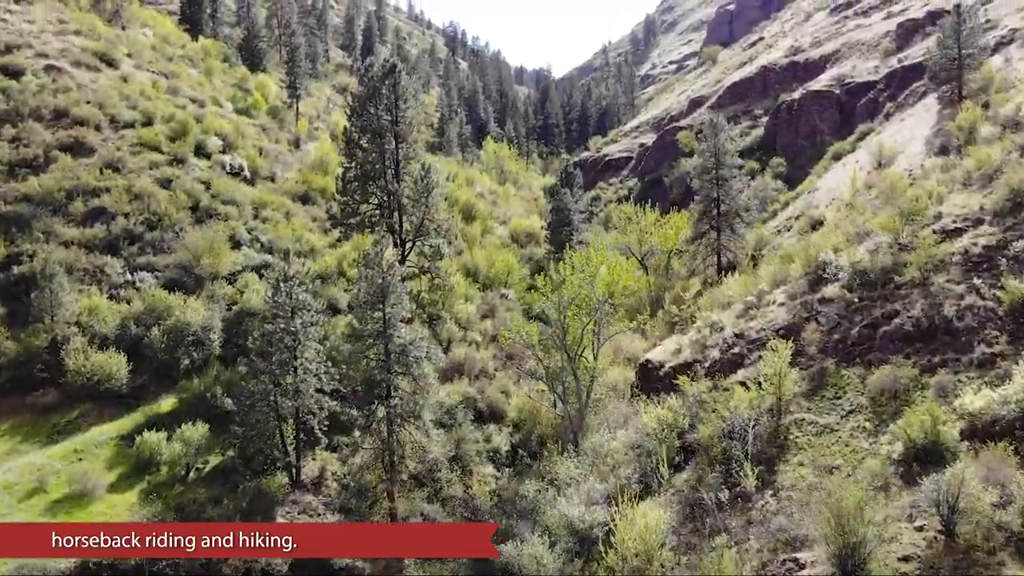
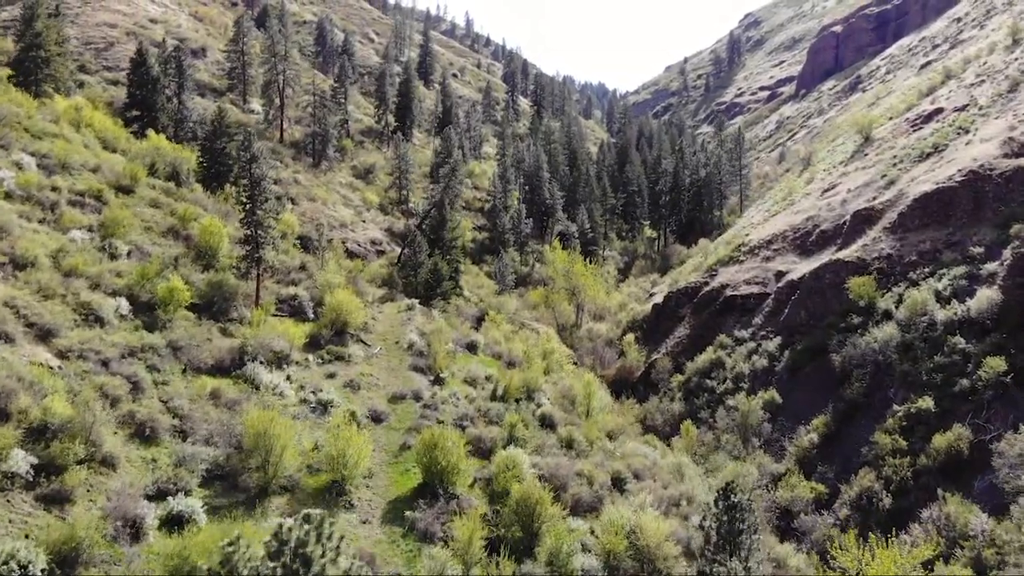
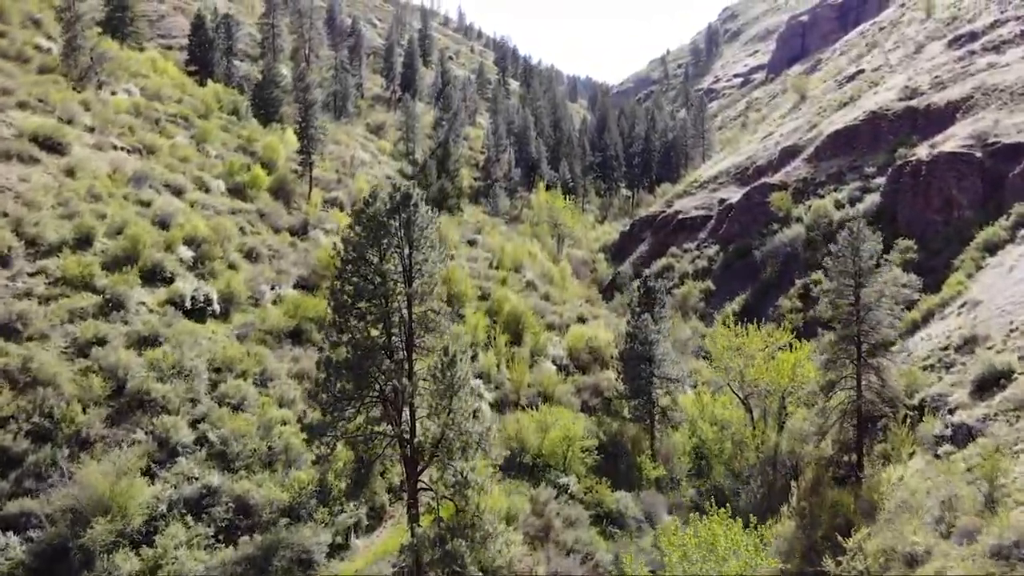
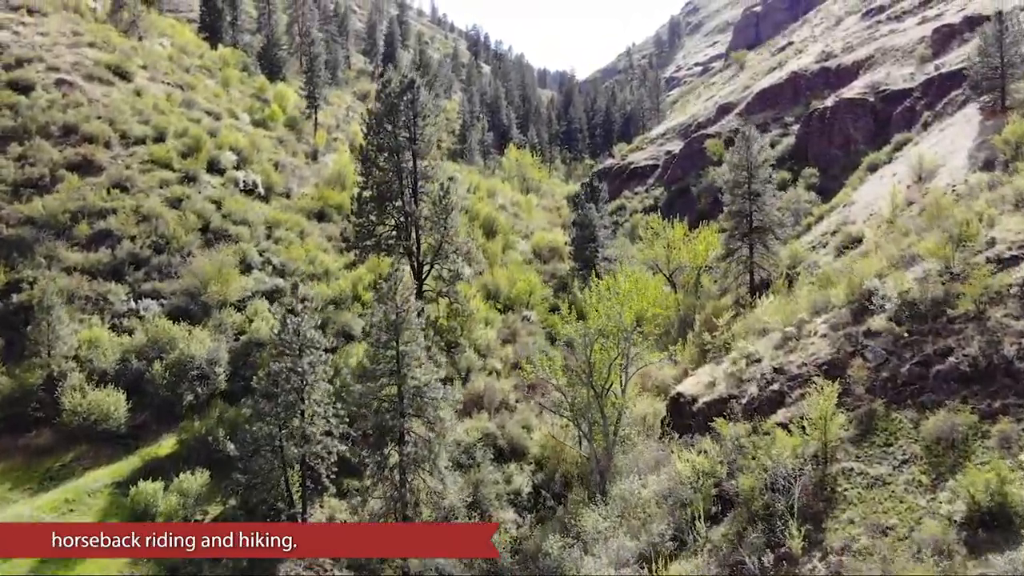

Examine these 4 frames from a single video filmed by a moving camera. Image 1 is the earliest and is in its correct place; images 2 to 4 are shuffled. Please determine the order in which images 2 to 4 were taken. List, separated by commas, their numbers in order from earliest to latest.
4, 3, 2
